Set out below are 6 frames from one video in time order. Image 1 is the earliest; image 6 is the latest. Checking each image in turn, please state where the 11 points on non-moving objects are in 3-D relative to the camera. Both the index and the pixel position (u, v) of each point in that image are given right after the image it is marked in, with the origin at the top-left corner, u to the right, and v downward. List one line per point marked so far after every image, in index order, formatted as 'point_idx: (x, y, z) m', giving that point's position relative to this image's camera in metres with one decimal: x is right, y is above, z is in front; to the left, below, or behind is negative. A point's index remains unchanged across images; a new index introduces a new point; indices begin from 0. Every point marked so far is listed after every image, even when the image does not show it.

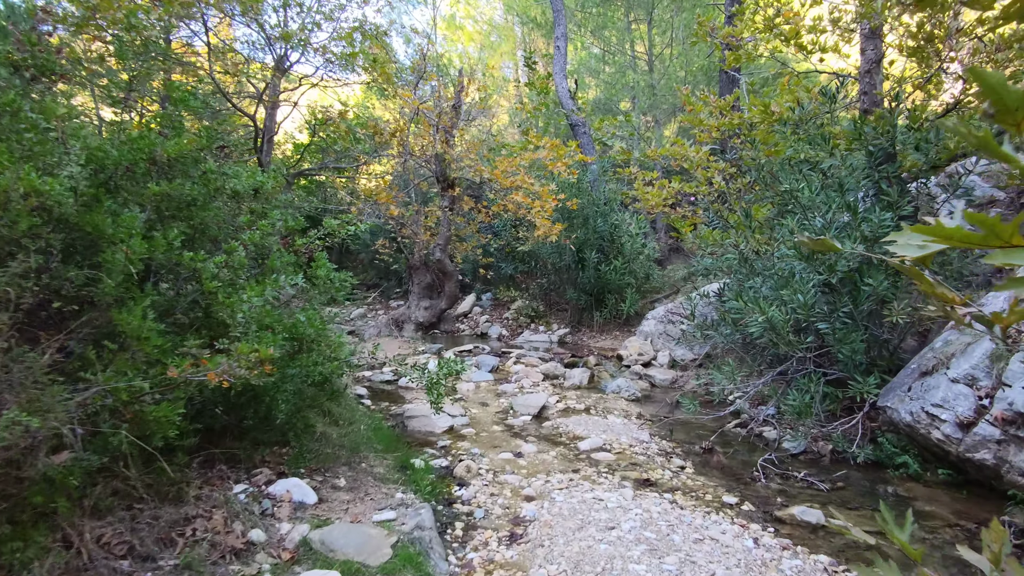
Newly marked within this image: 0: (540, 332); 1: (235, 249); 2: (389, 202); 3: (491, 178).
0: (+0.4, -0.7, +9.3) m
1: (-1.3, +0.2, +2.7) m
2: (-1.6, +1.1, +7.6) m
3: (-0.3, +1.4, +7.3) m
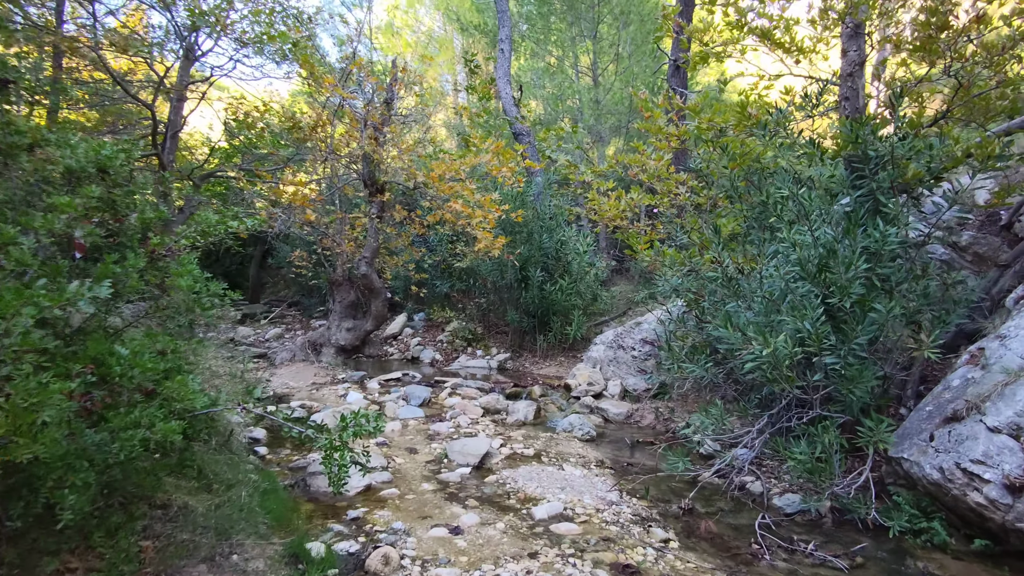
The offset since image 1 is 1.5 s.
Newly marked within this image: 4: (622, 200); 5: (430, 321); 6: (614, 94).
0: (-0.5, -1.0, +8.5) m
1: (-1.4, +0.1, +1.7) m
2: (-2.3, +0.9, +6.6) m
3: (-1.0, +1.2, +6.5) m
4: (+1.1, +0.9, +5.8) m
5: (-1.4, -0.6, +10.2) m
6: (+1.9, +3.7, +11.2) m
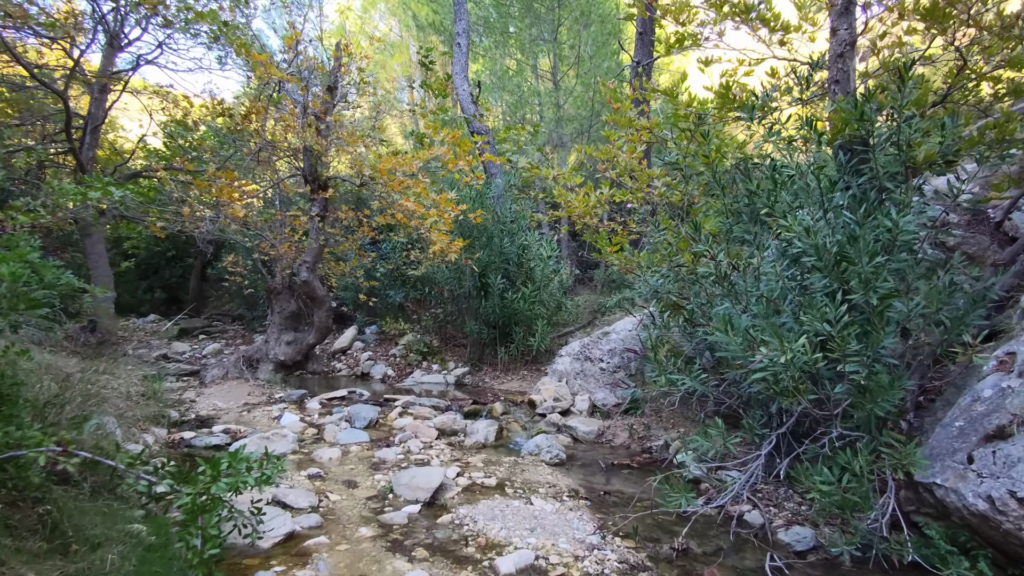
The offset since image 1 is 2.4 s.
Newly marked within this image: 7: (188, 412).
0: (-1.0, -1.1, +7.8) m
1: (-1.5, +0.2, +1.1) m
2: (-2.7, +0.8, +5.9) m
3: (-1.4, +1.1, +5.9) m
4: (+0.7, +0.8, +5.3) m
5: (-2.1, -0.8, +9.5) m
6: (+1.2, +3.5, +10.8) m
7: (-2.9, -1.1, +5.2) m
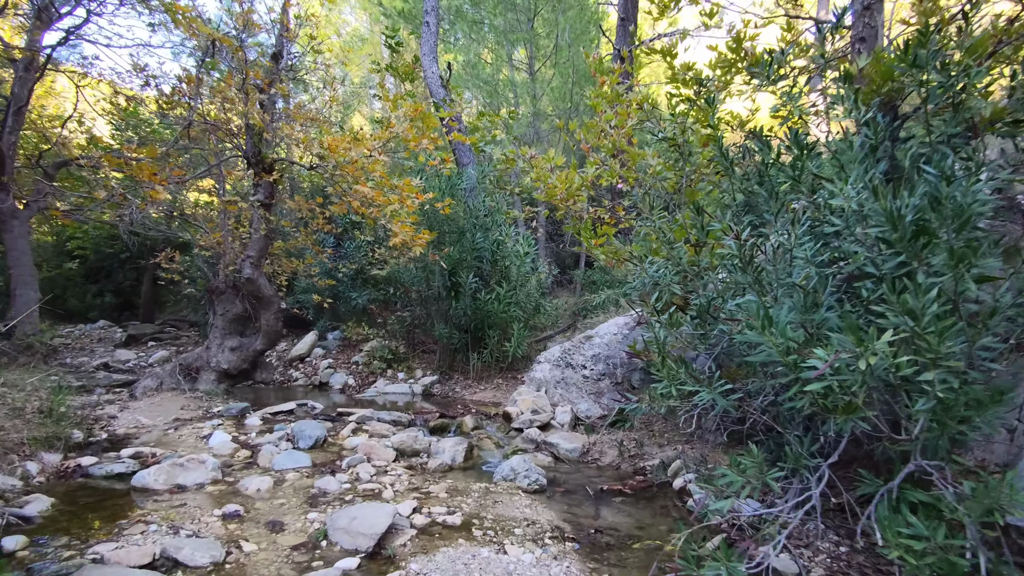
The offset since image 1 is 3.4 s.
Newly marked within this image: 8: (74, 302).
0: (-1.4, -1.1, +7.1) m
1: (-1.6, +0.3, +0.3) m
2: (-3.0, +0.8, +5.1) m
3: (-1.6, +1.1, +5.2) m
4: (+0.5, +0.9, +4.7) m
5: (-2.5, -0.8, +8.7) m
6: (+0.7, +3.5, +10.2) m
7: (-3.1, -1.1, +4.4) m
8: (-9.4, -0.3, +12.7) m
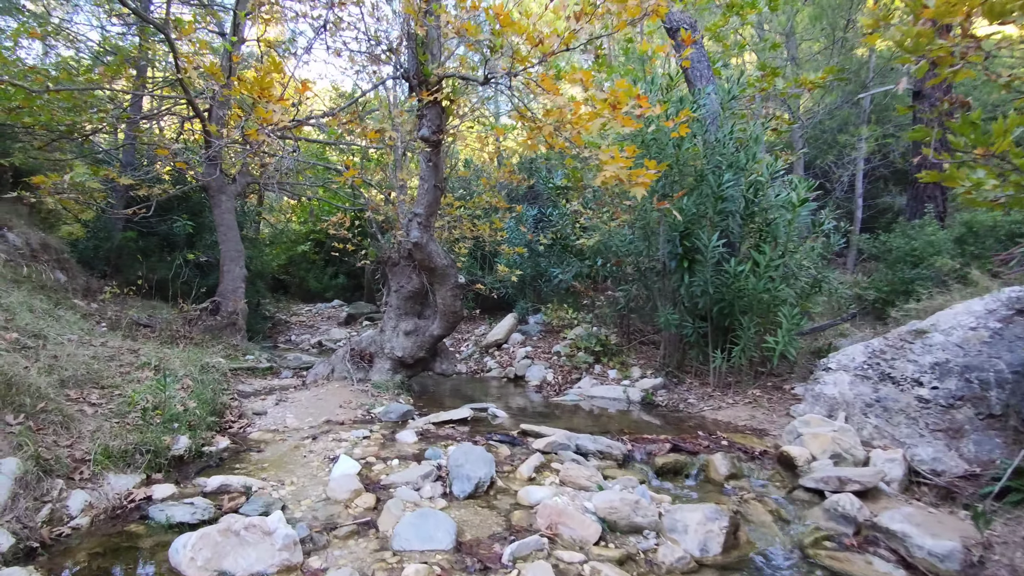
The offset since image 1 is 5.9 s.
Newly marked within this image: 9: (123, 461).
0: (+0.9, -0.9, +5.4) m
1: (-1.7, +0.4, -0.9) m
2: (-1.3, +1.1, +4.0) m
3: (-0.1, +1.4, +3.6) m
4: (+1.8, +1.1, +2.4) m
5: (+0.4, -0.5, +7.3) m
6: (+3.9, +3.8, +7.4) m
7: (-1.7, -0.9, +3.4) m
8: (-4.6, +0.1, +13.4) m
9: (-1.7, -0.8, +2.6) m
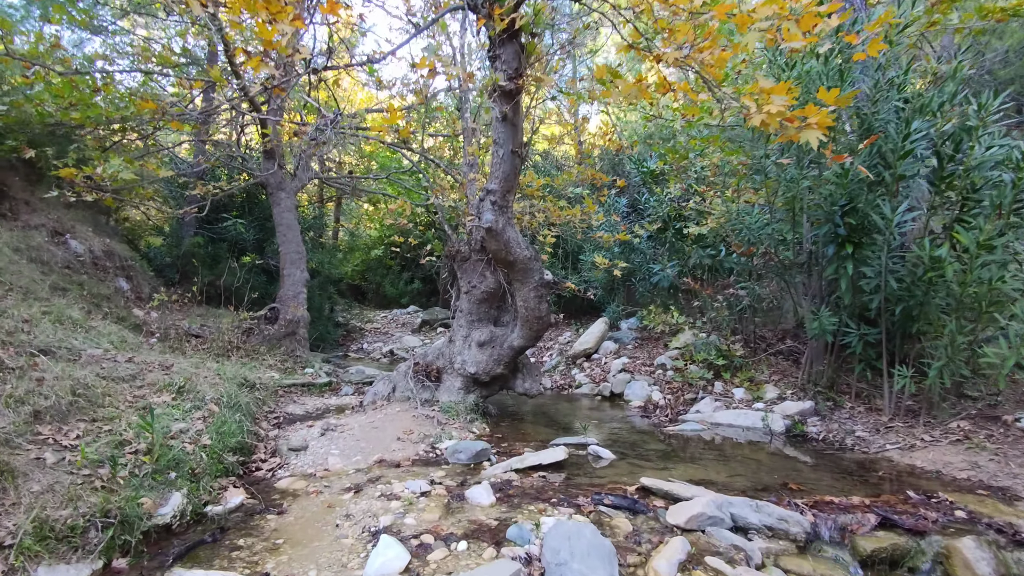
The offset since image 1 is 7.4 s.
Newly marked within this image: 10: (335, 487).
0: (+1.6, -0.8, +4.2) m
1: (-1.8, +0.4, -1.7) m
2: (-0.8, +1.1, +3.1) m
3: (+0.4, +1.4, +2.6) m
4: (+2.1, +1.1, +1.2) m
5: (+1.4, -0.5, +6.1) m
6: (+4.8, +3.9, +5.9) m
7: (-1.2, -0.9, +2.6) m
8: (-2.8, 0.0, +12.9) m
9: (-1.4, -0.8, +1.8) m
10: (-0.8, -0.9, +2.7) m
